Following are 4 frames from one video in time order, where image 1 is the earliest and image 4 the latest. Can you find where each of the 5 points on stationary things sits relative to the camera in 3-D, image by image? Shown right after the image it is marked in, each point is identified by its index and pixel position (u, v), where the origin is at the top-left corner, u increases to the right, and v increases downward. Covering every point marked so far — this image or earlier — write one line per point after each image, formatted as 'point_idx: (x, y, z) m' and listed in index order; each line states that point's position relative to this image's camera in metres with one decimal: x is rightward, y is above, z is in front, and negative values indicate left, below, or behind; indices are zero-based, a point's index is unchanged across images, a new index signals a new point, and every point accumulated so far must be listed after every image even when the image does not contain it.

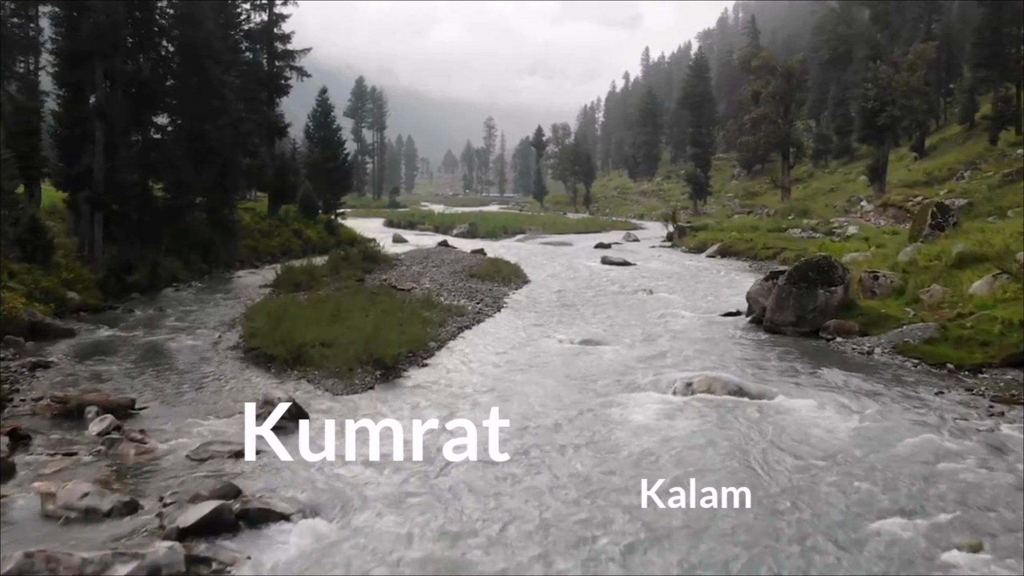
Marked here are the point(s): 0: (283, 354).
0: (-4.3, -1.3, +16.7) m
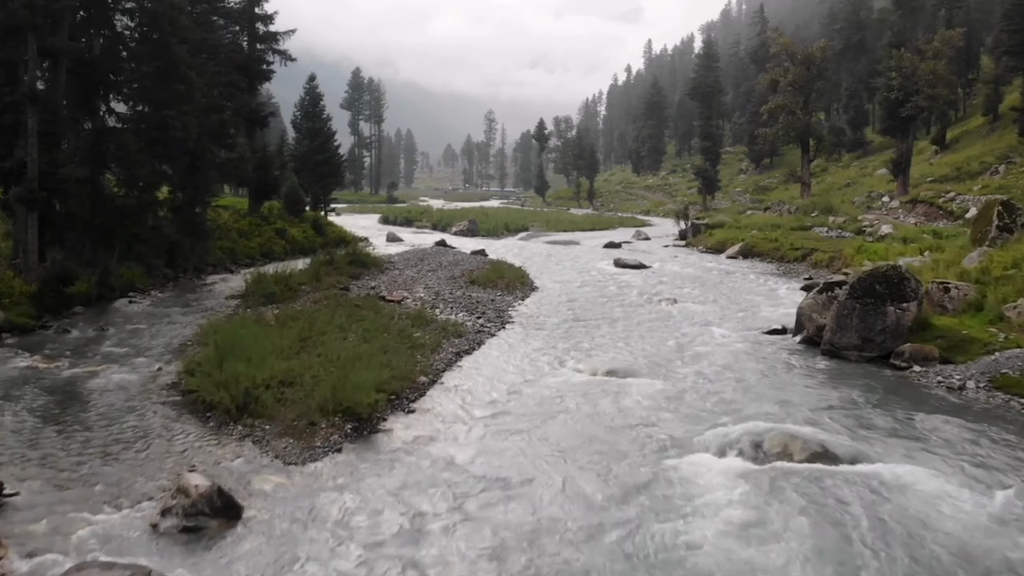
0: (-4.2, -1.7, +12.9) m
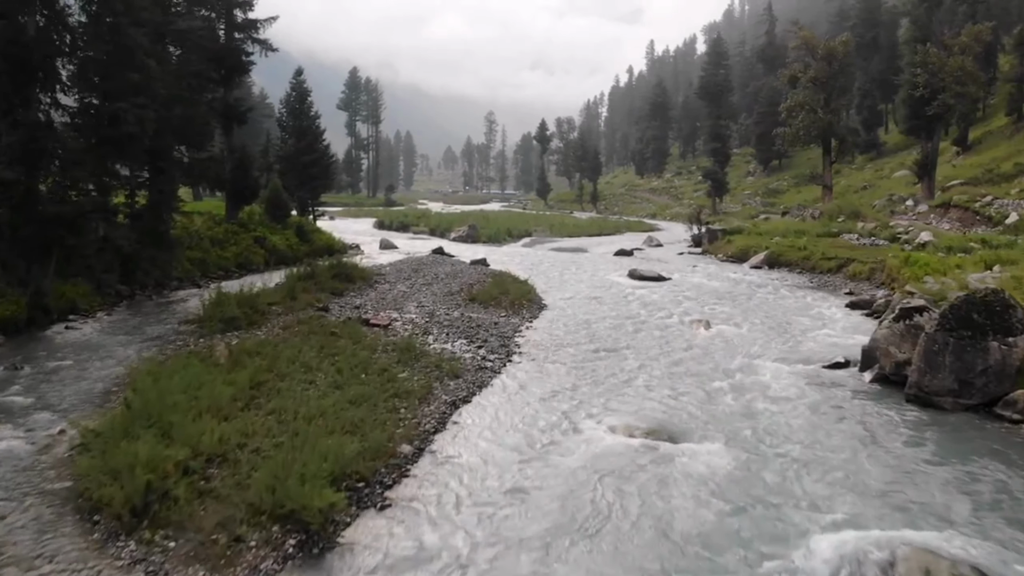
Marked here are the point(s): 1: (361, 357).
0: (-4.0, -2.2, +9.1) m
1: (-2.8, -1.3, +16.4) m
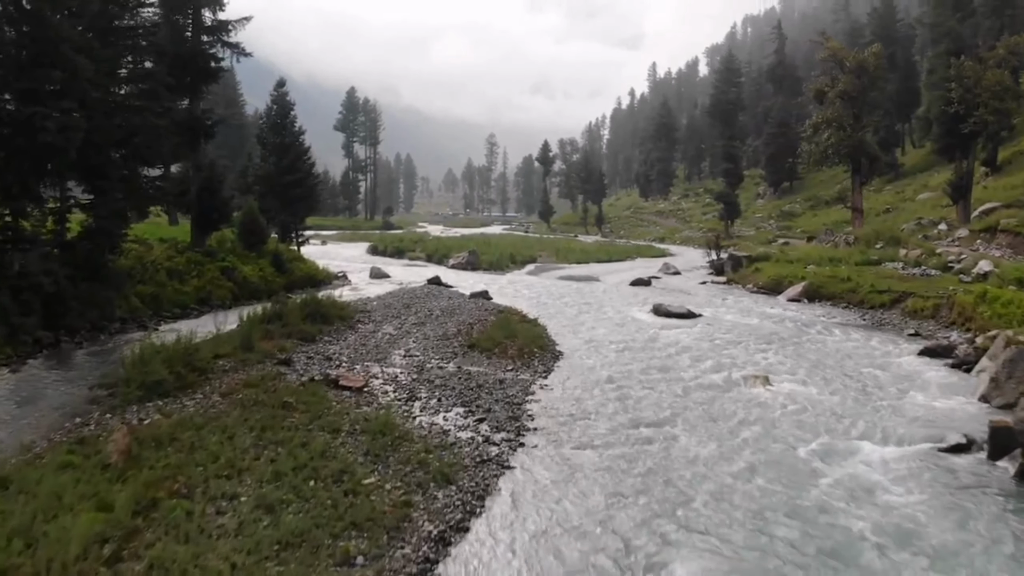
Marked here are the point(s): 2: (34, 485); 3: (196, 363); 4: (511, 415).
0: (-3.8, -2.8, +4.4) m
1: (-2.6, -2.2, +11.7) m
2: (-5.4, -2.2, +9.9) m
3: (-6.0, -1.4, +16.8) m
4: (0.0, -2.2, +15.4) m
